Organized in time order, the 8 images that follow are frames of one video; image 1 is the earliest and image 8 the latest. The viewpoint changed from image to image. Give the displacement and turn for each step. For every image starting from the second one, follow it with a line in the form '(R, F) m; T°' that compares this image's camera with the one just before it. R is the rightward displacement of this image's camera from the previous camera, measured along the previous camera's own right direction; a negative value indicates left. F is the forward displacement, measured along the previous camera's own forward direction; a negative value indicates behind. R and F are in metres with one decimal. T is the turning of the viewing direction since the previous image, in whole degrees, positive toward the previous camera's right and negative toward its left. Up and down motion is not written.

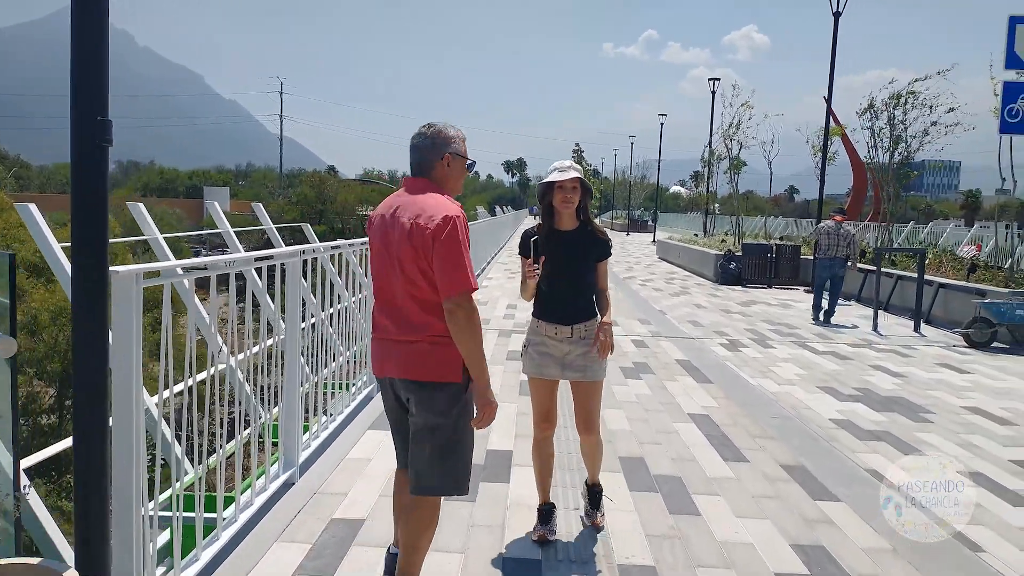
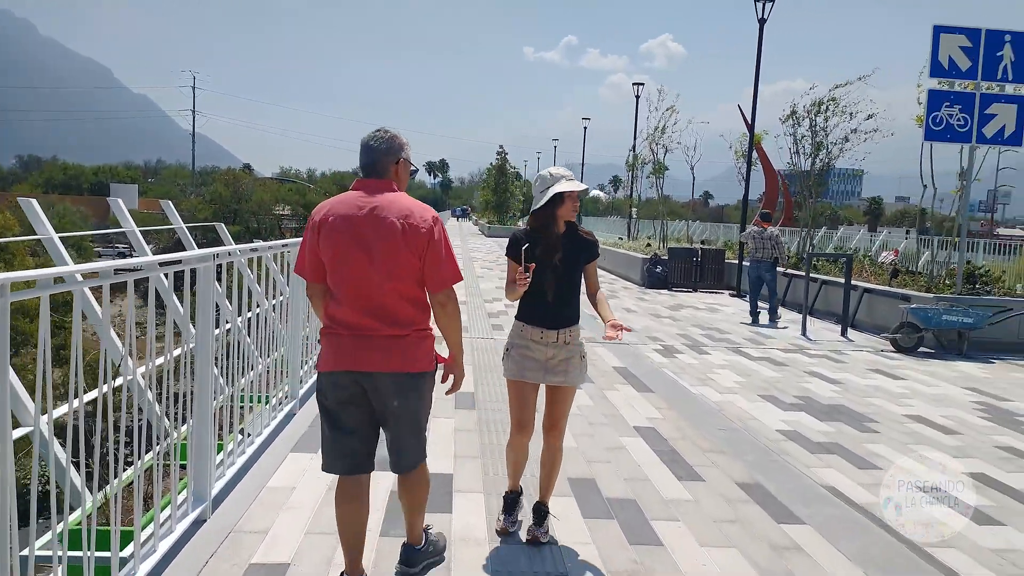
(-0.1, +0.4) m; +5°
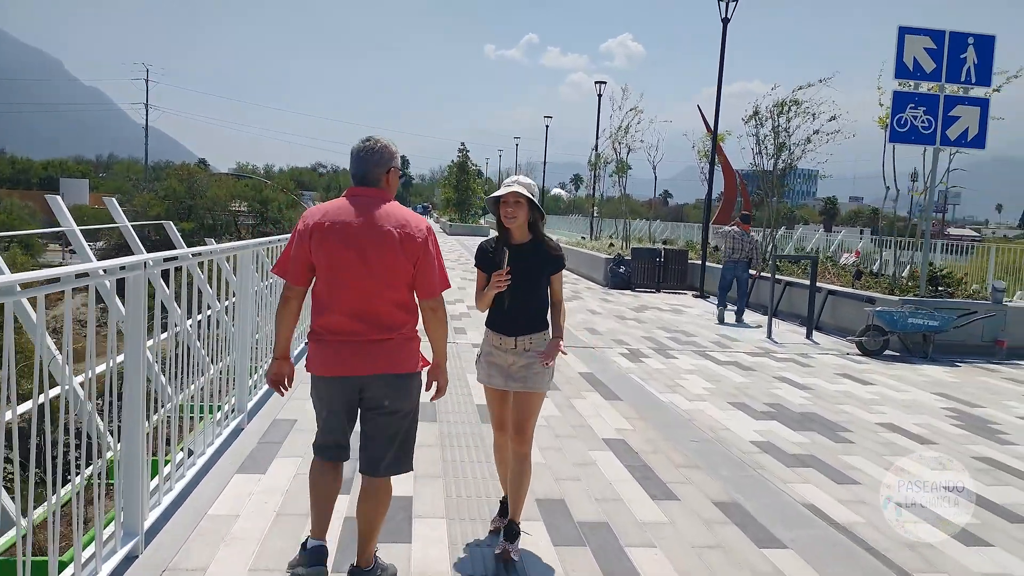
(0.0, +0.3) m; +3°
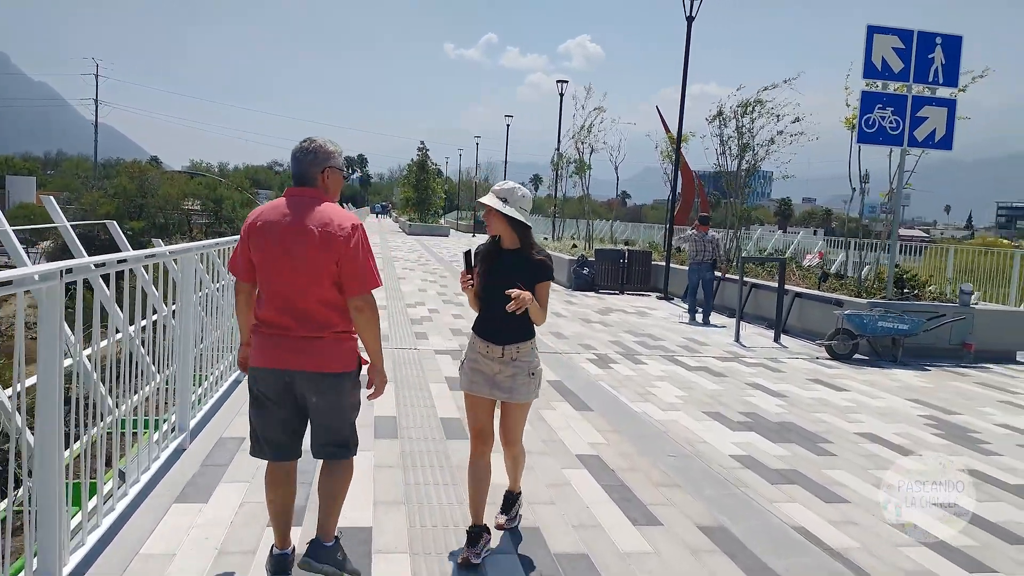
(0.0, +0.3) m; +3°
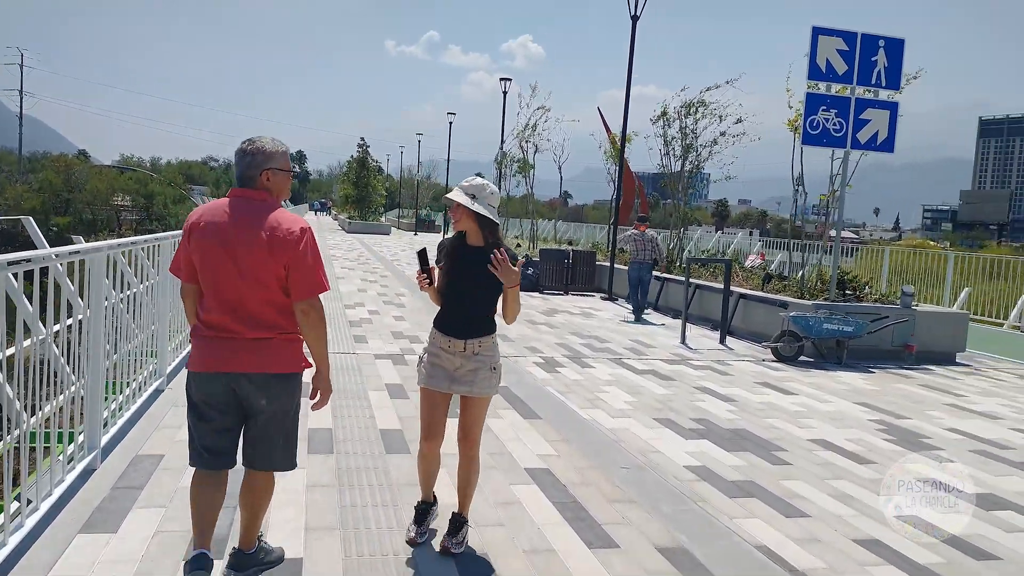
(0.0, +0.3) m; +4°
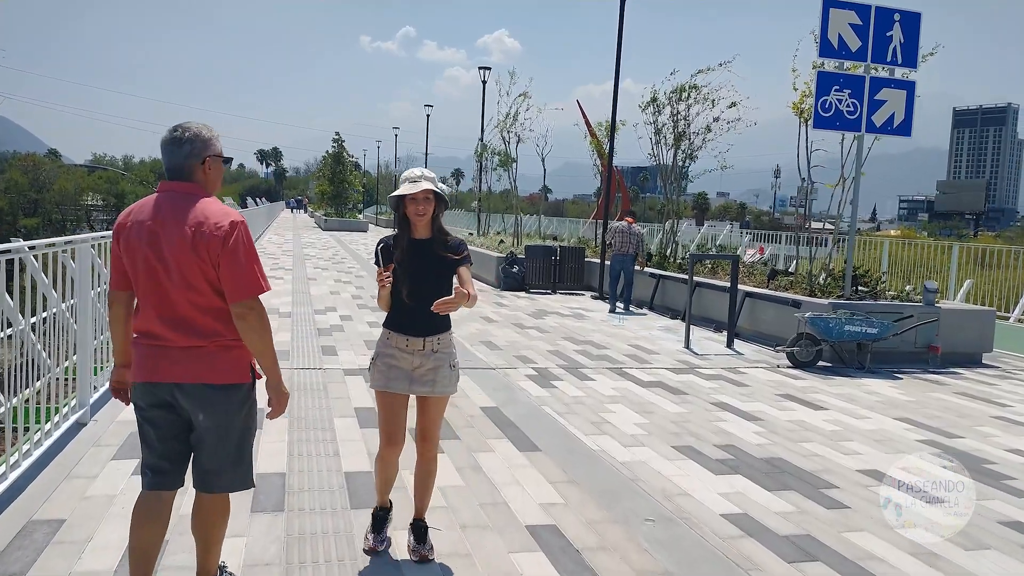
(-0.1, +1.0) m; +1°
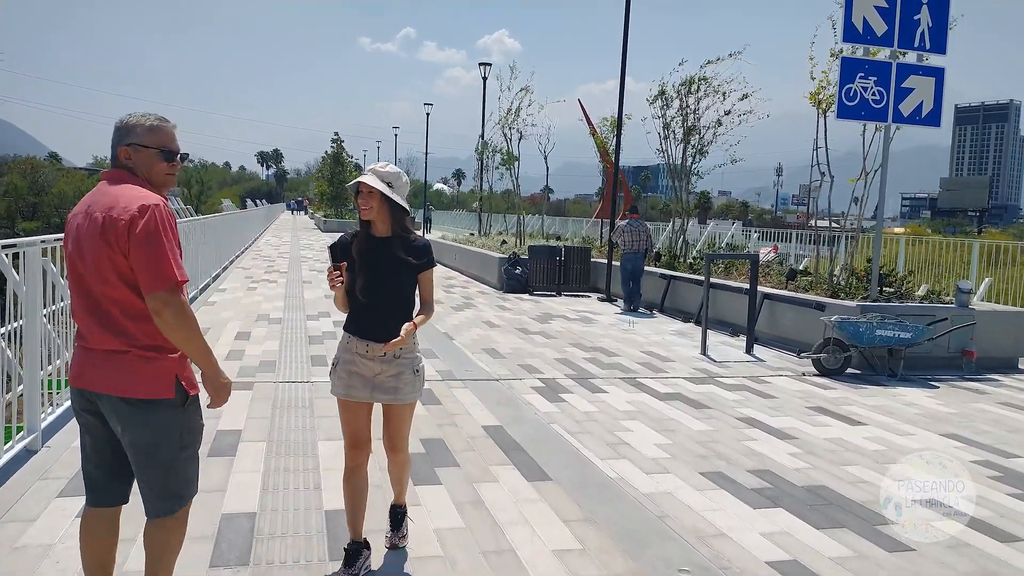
(0.0, +0.6) m; 0°
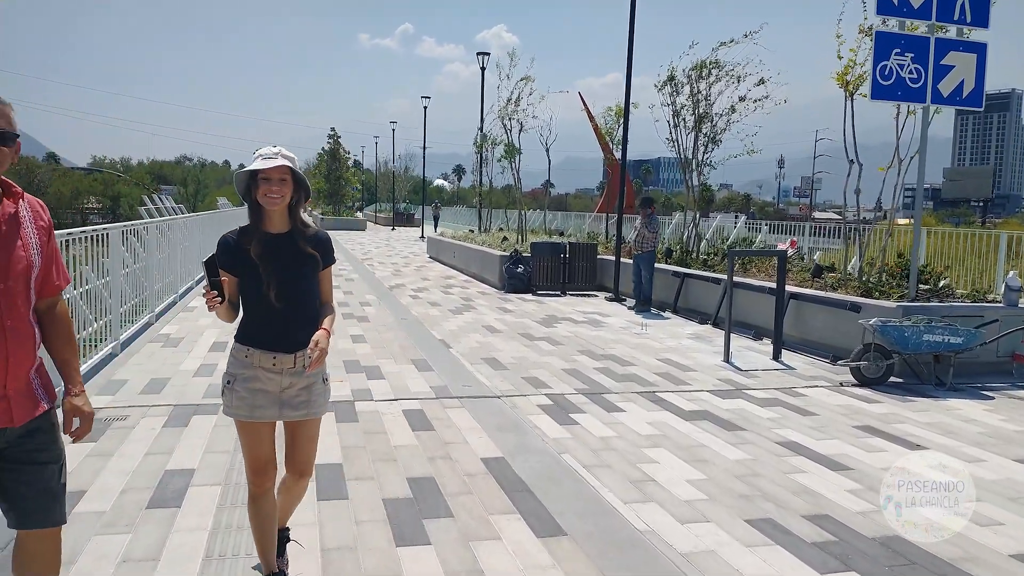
(0.0, +0.8) m; 0°
